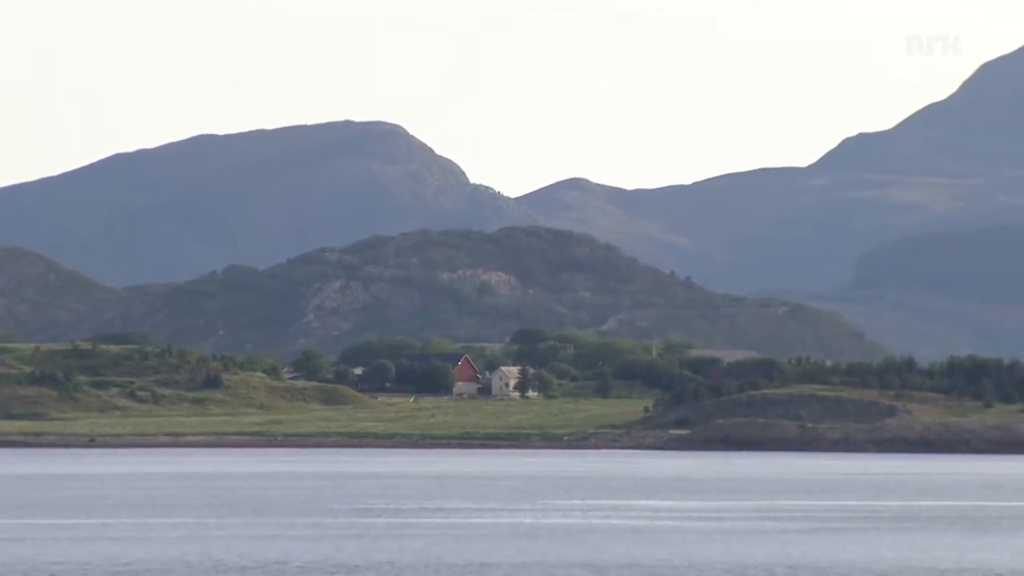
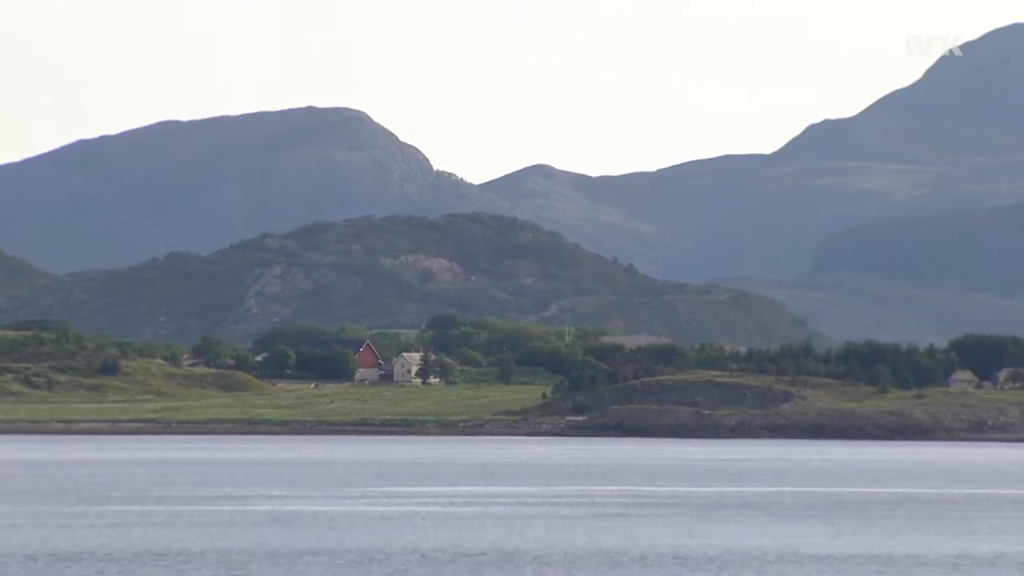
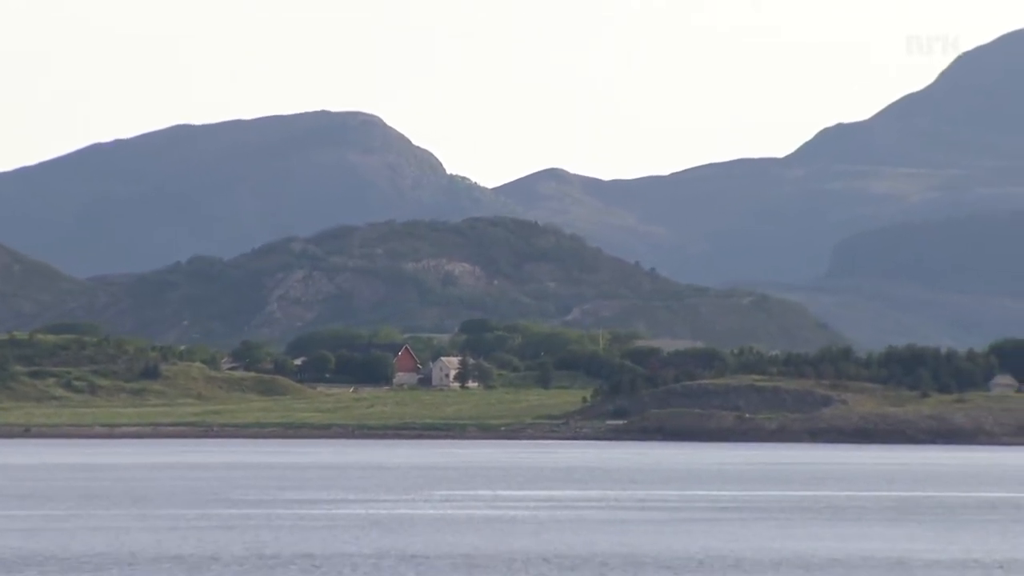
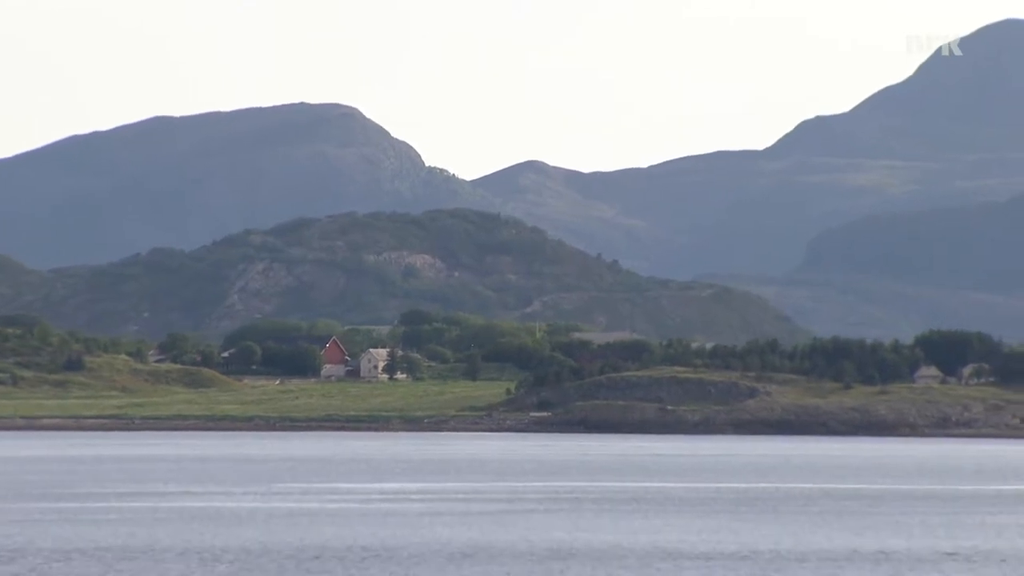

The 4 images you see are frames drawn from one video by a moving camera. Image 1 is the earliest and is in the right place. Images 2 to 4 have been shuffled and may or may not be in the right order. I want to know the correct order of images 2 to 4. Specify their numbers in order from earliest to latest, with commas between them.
3, 2, 4
